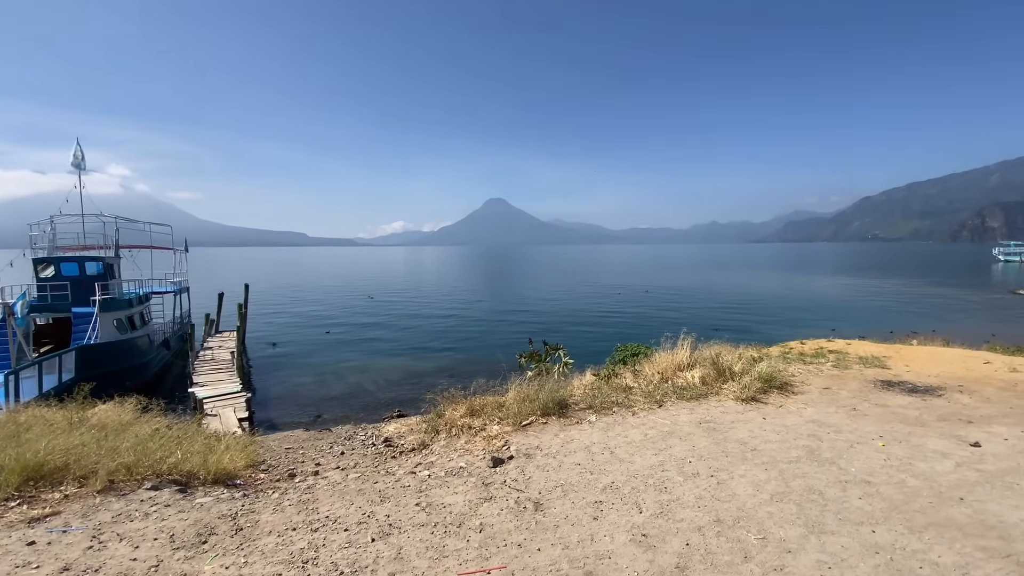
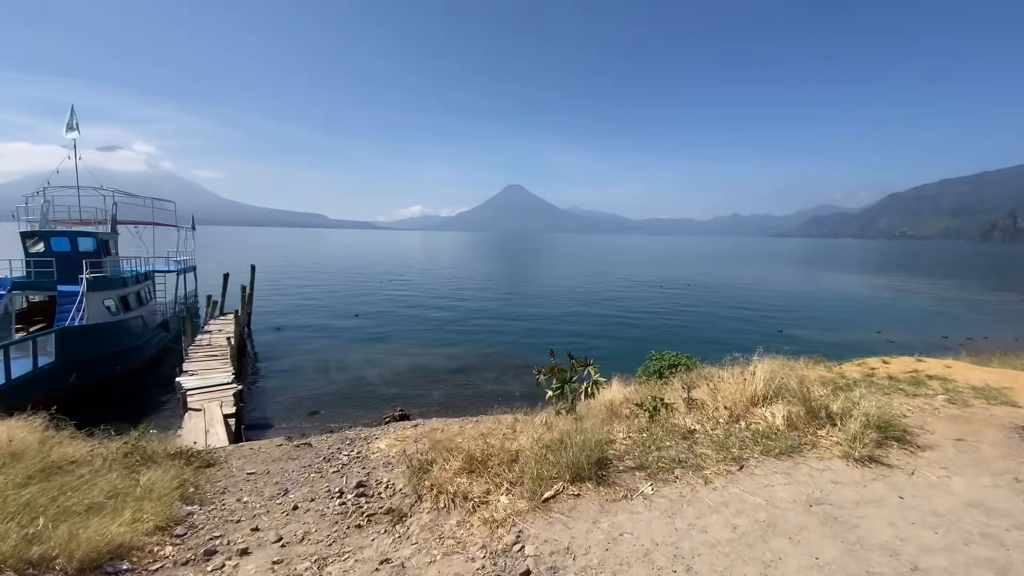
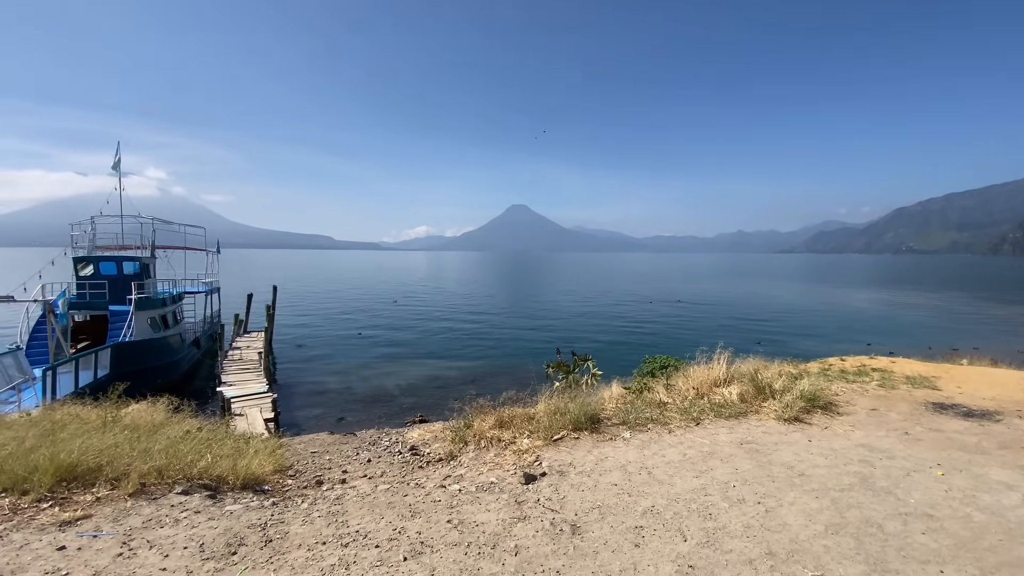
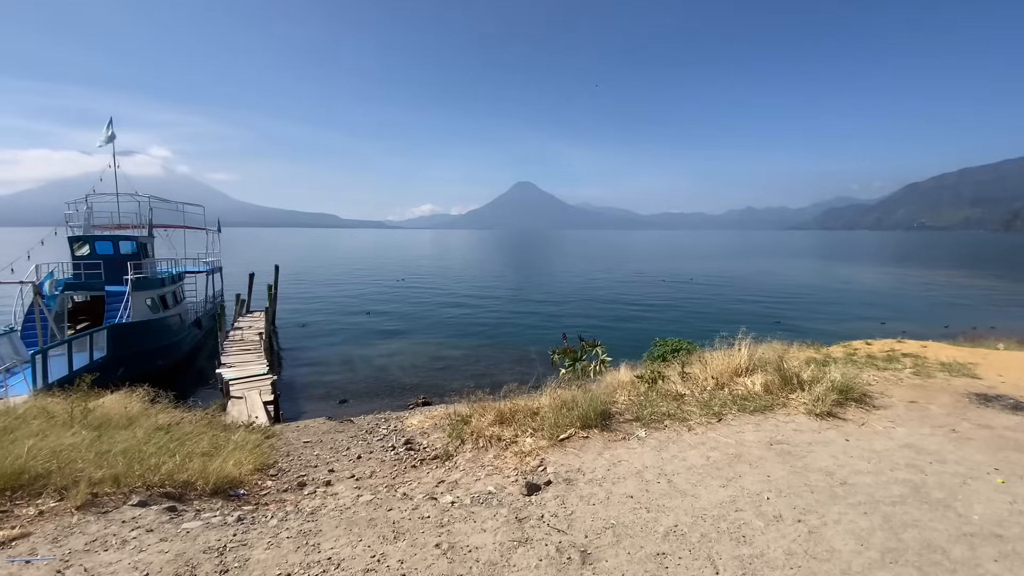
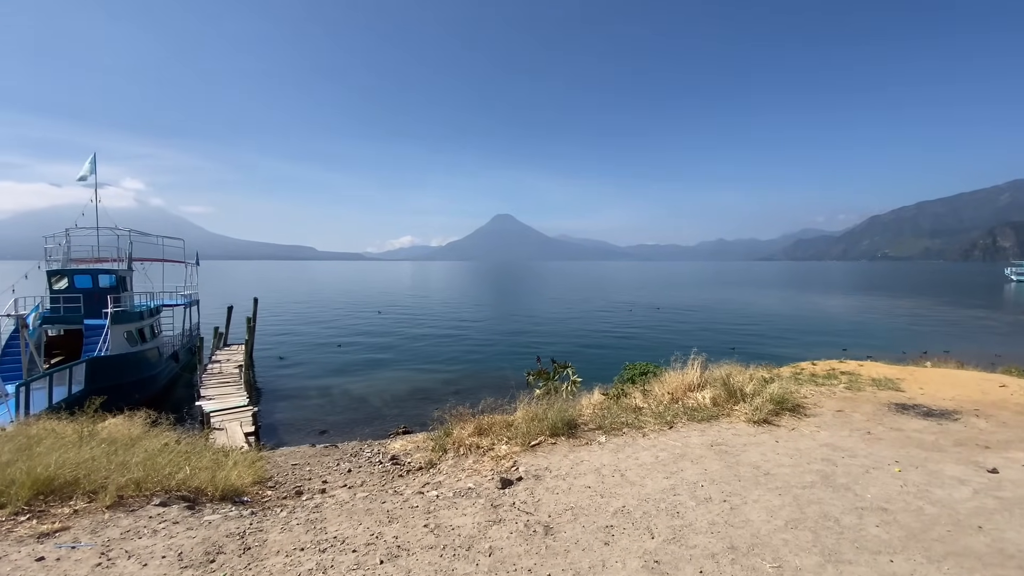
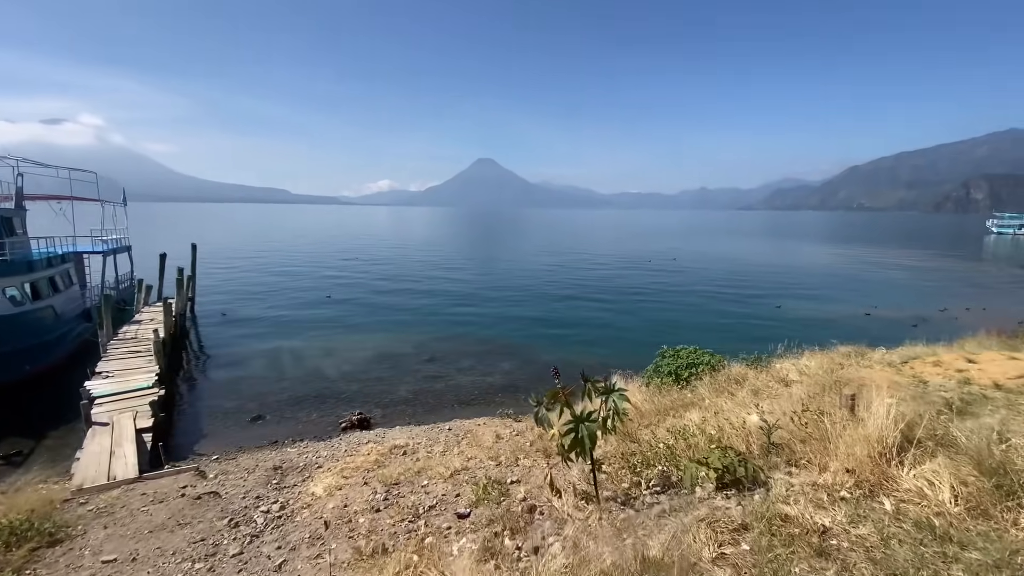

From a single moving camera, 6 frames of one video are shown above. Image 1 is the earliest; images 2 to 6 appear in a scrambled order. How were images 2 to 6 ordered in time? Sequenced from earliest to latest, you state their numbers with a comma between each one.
5, 3, 4, 2, 6
